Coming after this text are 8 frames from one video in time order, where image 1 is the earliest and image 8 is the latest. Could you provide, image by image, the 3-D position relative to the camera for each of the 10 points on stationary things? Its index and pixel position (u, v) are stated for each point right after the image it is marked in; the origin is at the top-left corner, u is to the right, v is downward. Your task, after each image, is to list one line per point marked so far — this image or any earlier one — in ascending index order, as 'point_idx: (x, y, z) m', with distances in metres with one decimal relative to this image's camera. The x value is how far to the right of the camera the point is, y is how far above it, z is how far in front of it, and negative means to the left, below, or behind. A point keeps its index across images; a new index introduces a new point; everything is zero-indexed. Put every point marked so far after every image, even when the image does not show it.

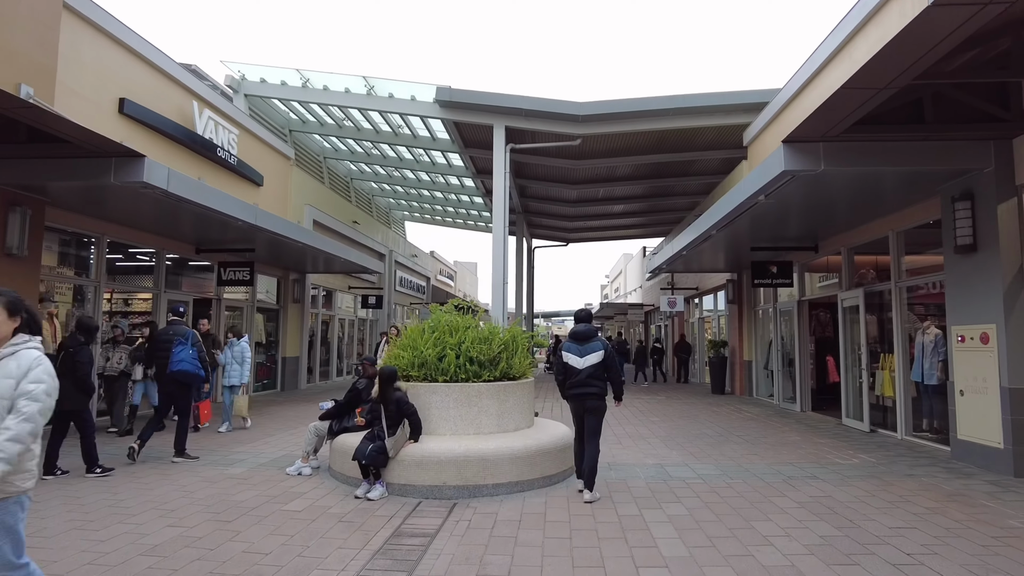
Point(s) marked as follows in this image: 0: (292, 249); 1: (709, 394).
0: (-5.1, +0.9, +15.1) m
1: (+4.8, -2.6, +15.9) m
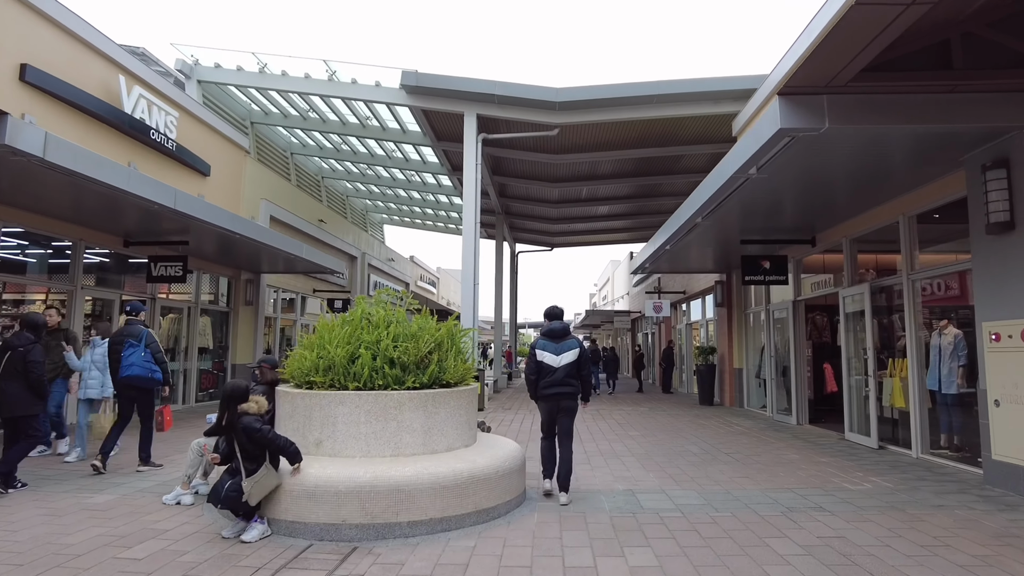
0: (-5.7, +0.9, +13.8) m
1: (+4.1, -2.6, +14.6) m
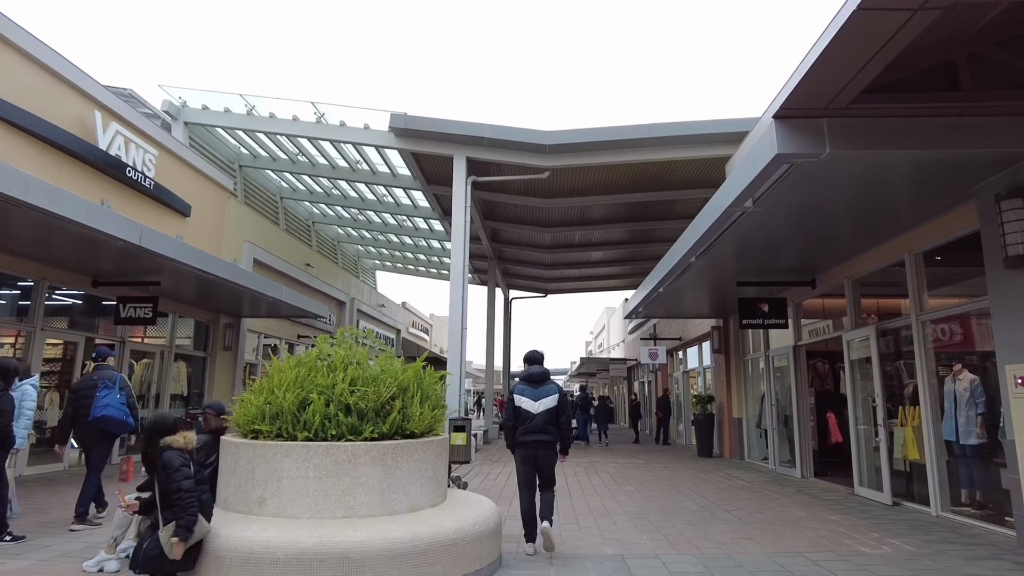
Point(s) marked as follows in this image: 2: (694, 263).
0: (-6.0, 0.0, +13.4) m
1: (+3.9, -3.6, +13.9) m
2: (+2.6, +0.4, +9.3) m
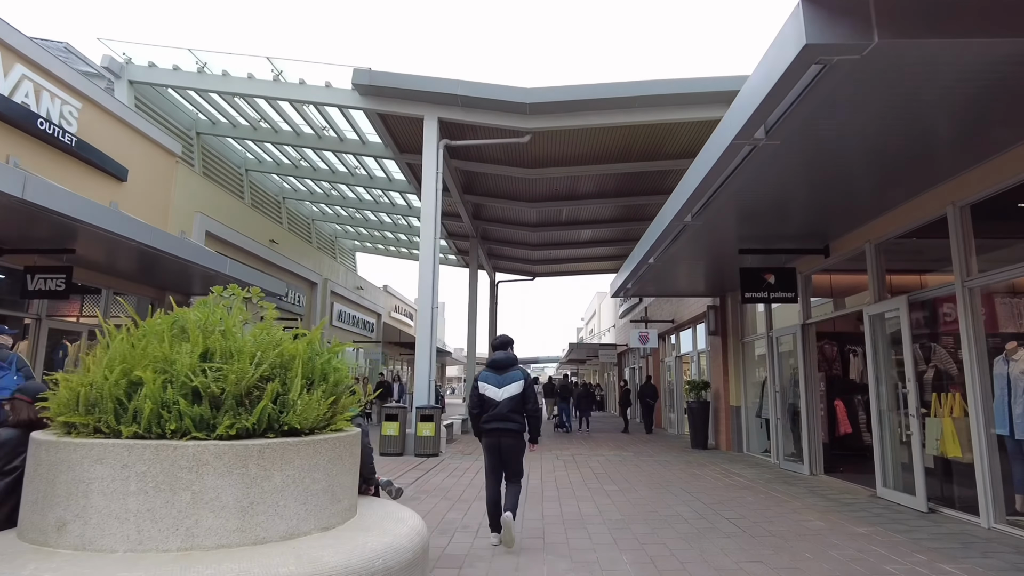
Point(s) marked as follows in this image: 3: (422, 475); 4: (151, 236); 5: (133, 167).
0: (-6.4, +0.5, +12.0) m
1: (+3.4, -3.1, +12.7) m
2: (+2.2, +0.8, +8.0) m
3: (-1.3, -2.7, +9.2) m
4: (-6.1, +0.9, +11.0) m
5: (-7.1, +2.3, +12.2) m
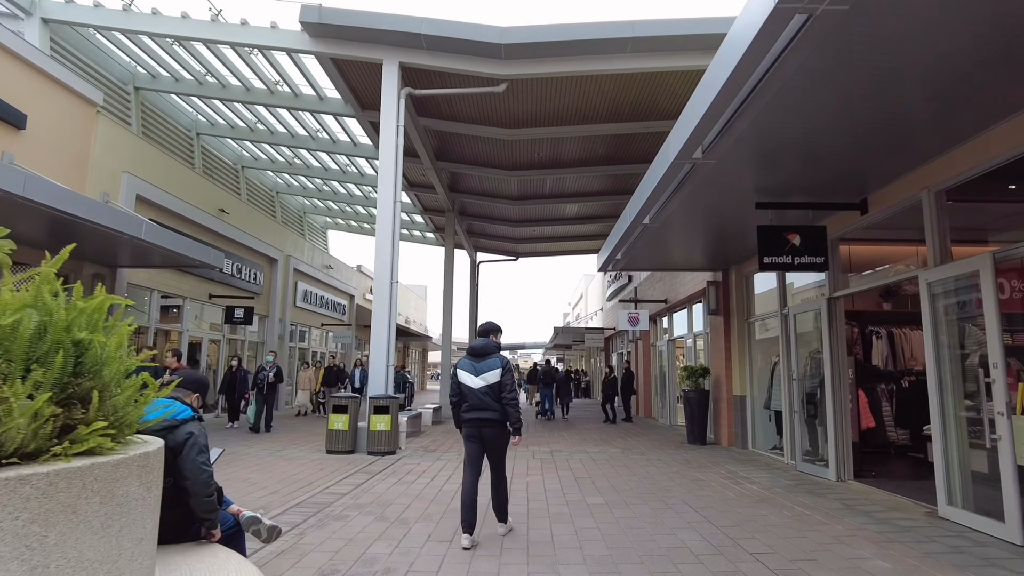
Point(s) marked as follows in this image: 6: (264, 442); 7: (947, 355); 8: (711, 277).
0: (-6.9, +1.0, +10.2) m
1: (+2.9, -2.7, +11.1) m
2: (+1.8, +1.2, +6.3) m
3: (-1.7, -2.2, +7.6) m
4: (-6.5, +1.4, +9.2) m
5: (-7.6, +2.8, +10.4) m
6: (-4.0, -2.5, +10.5) m
7: (+3.8, -0.7, +5.7) m
8: (+3.6, +0.2, +11.7) m
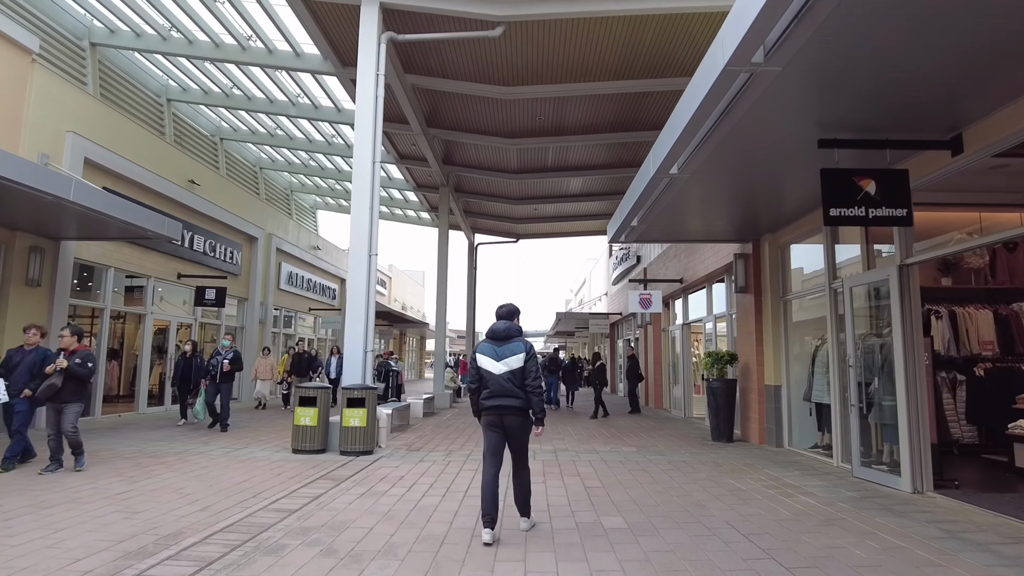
0: (-6.9, +1.4, +8.7) m
1: (+2.9, -2.3, +9.7) m
2: (+1.7, +1.5, +4.8) m
3: (-1.8, -1.9, +6.2) m
4: (-6.5, +1.7, +7.8) m
5: (-7.6, +3.2, +8.9) m
6: (-4.1, -2.1, +9.1) m
7: (+3.7, -0.4, +4.3) m
8: (+3.6, +0.6, +10.2) m
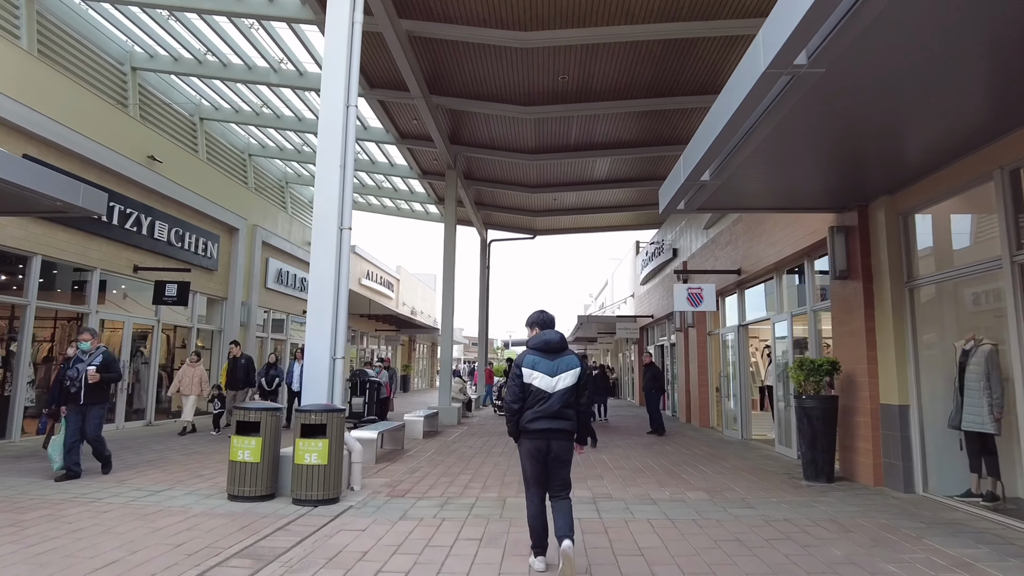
0: (-6.7, +1.5, +6.5) m
1: (+3.1, -2.1, +7.2) m
2: (+1.8, +1.7, +2.4) m
3: (-1.6, -1.7, +3.8) m
4: (-6.4, +1.9, +5.5) m
5: (-7.4, +3.3, +6.7) m
6: (-3.9, -2.0, +6.7) m
7: (+3.8, -0.2, +1.8) m
8: (+3.8, +0.8, +7.7) m
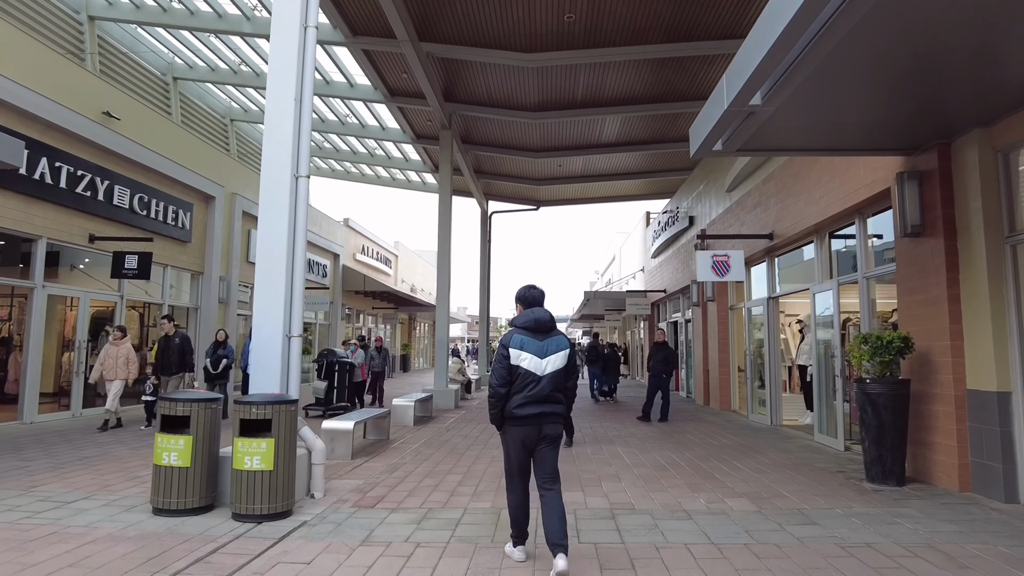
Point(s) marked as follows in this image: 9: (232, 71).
0: (-6.8, +1.8, +5.1) m
1: (+3.1, -1.8, +5.9) m
2: (+1.8, +1.9, +1.0) m
3: (-1.6, -1.5, +2.5) m
4: (-6.4, +2.1, +4.2) m
5: (-7.5, +3.6, +5.3) m
6: (-3.9, -1.7, +5.5) m
7: (+3.8, 0.0, +0.4) m
8: (+3.8, +1.2, +6.3) m
9: (-6.6, +5.1, +15.2) m
